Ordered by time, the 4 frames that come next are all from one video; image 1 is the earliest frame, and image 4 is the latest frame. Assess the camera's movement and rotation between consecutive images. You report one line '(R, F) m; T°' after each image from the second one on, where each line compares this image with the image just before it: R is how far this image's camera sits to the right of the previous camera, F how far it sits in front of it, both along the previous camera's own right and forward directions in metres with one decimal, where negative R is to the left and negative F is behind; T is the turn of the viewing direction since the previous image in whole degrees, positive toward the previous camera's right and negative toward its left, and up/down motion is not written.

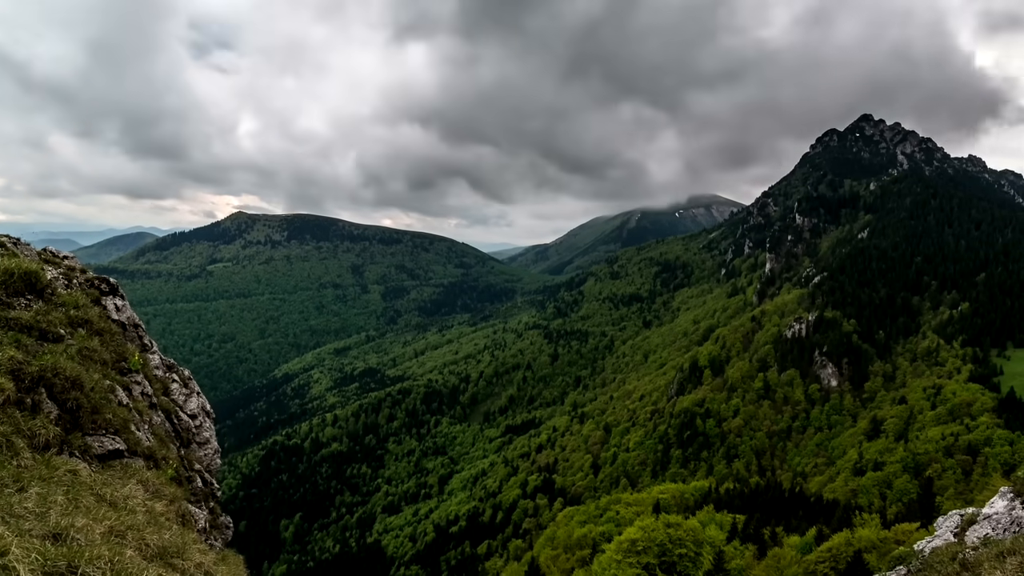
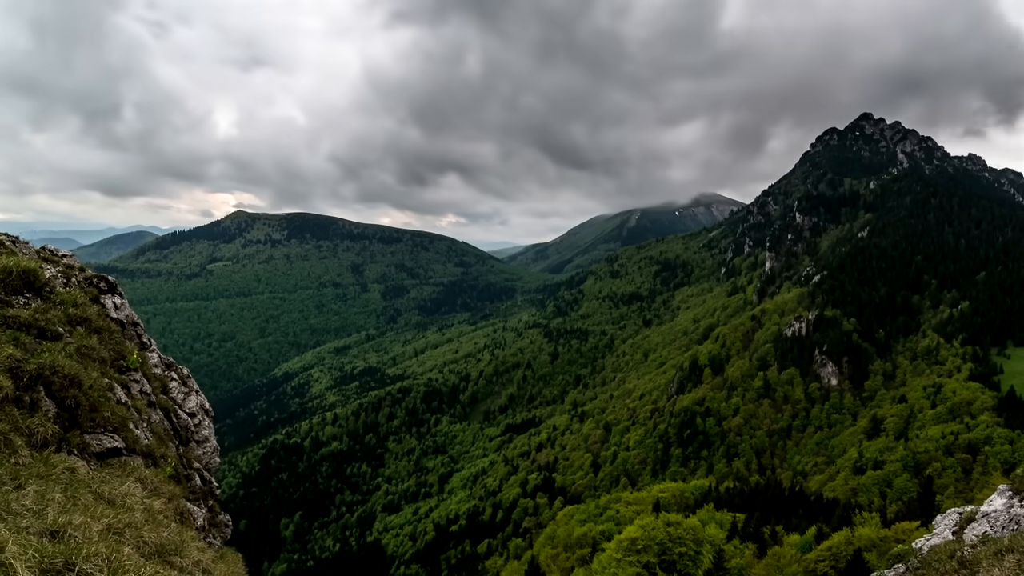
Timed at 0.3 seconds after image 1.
(+0.1, 0.0) m; 0°
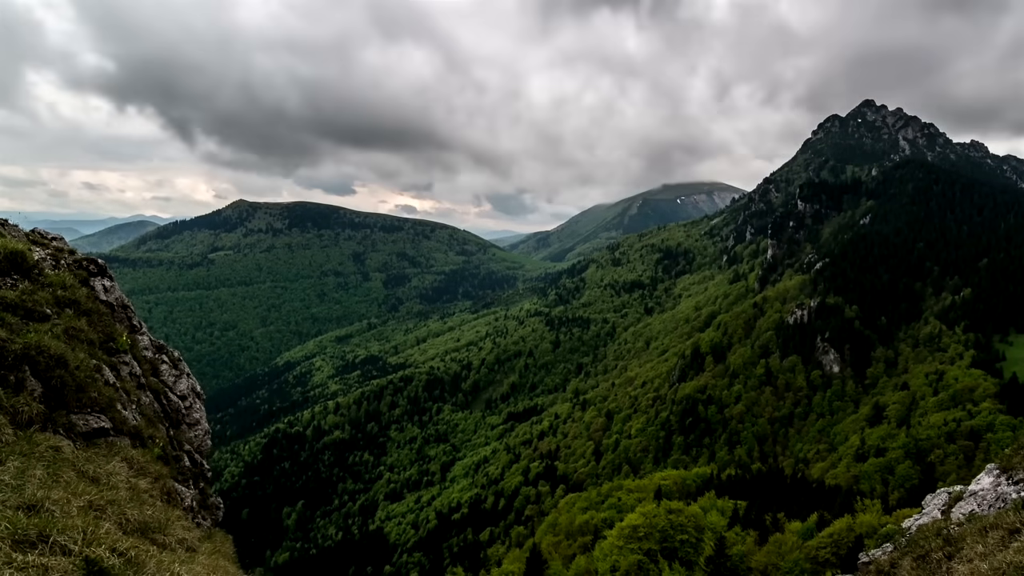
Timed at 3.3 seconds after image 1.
(+1.0, +0.3) m; 0°
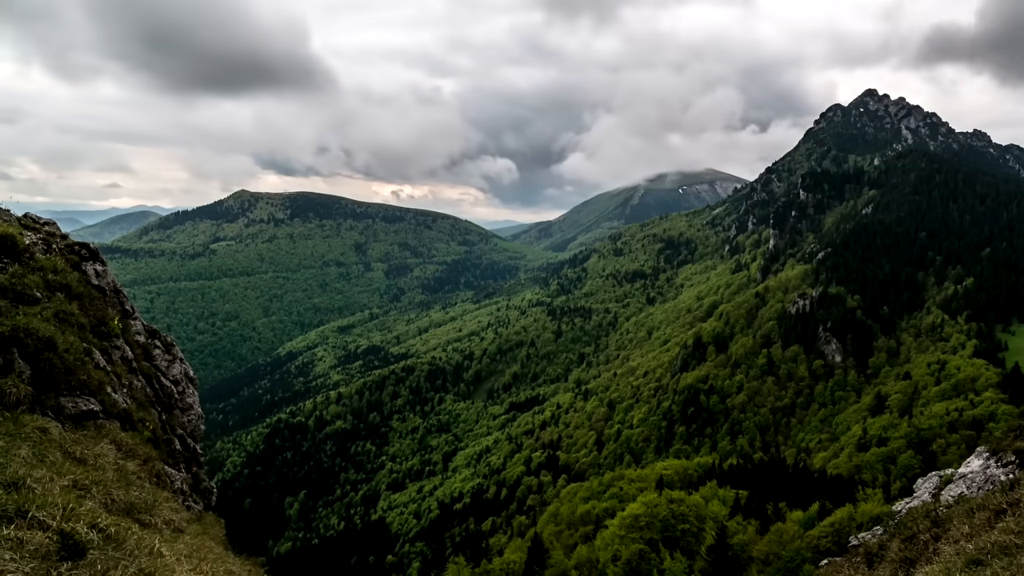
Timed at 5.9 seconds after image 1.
(+0.9, +0.2) m; 0°
